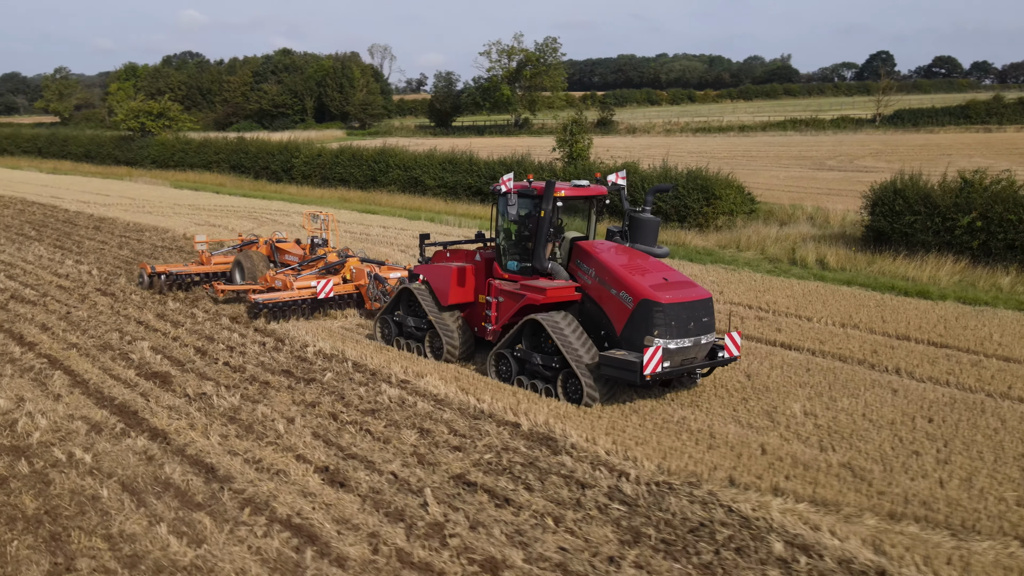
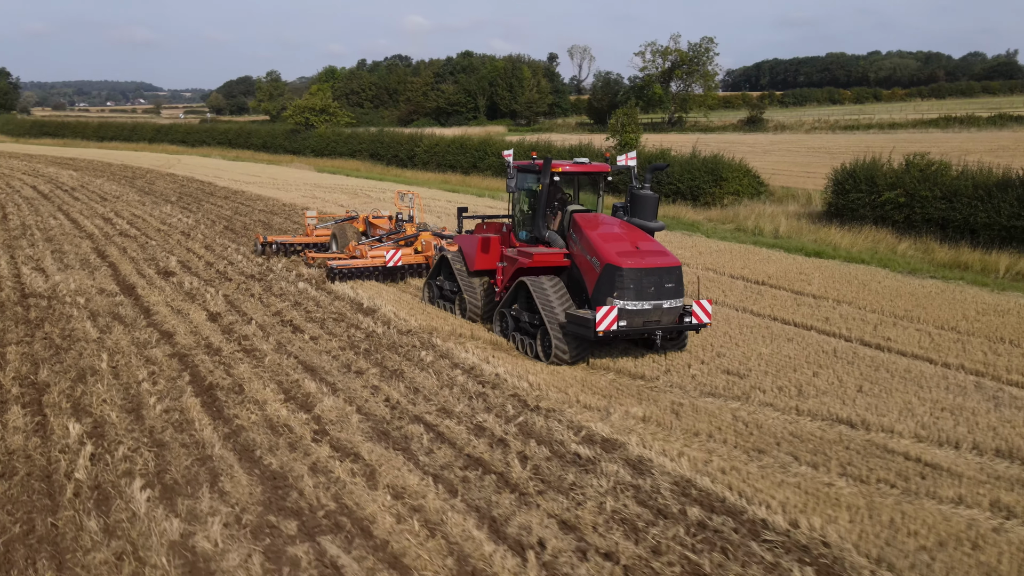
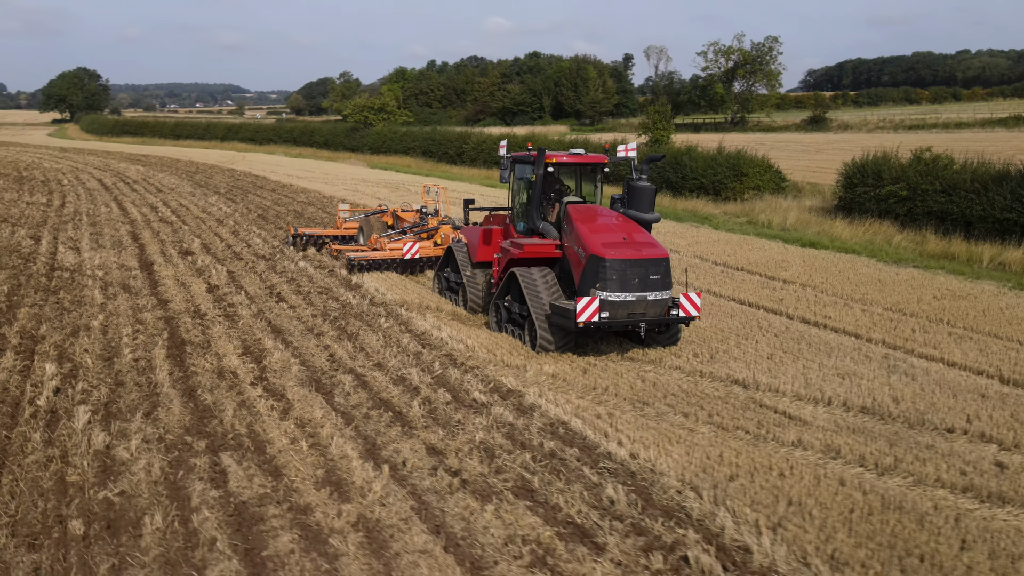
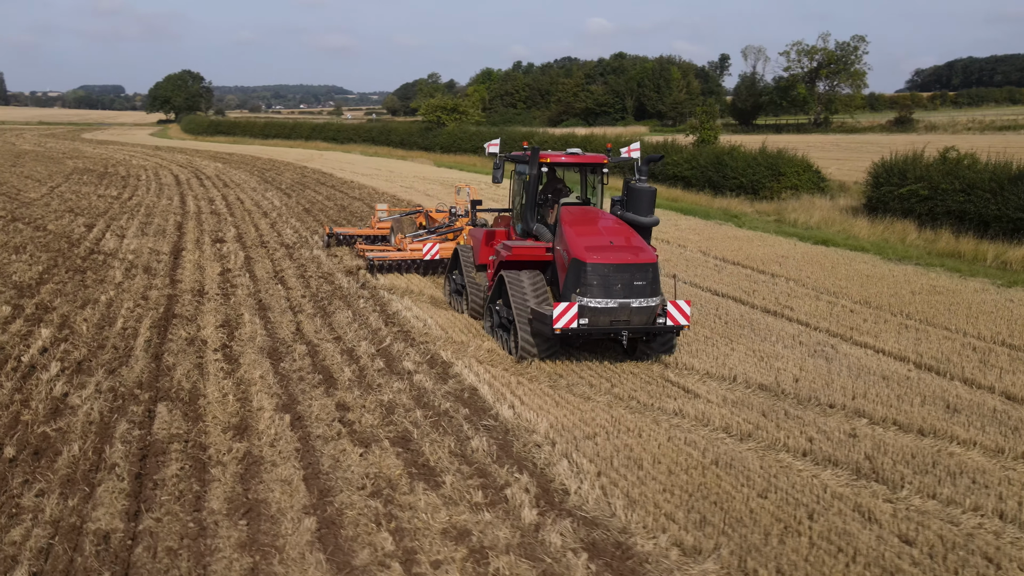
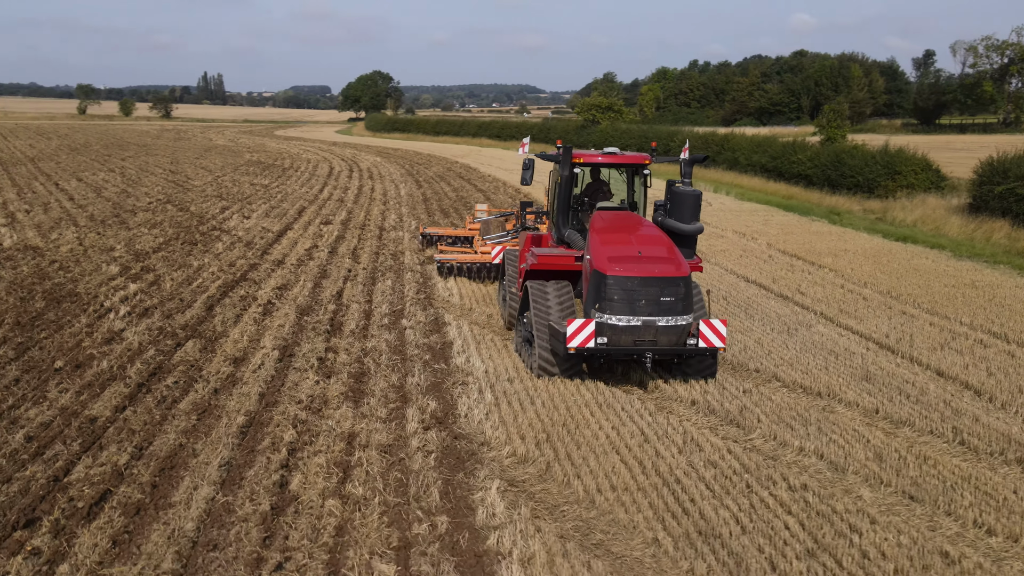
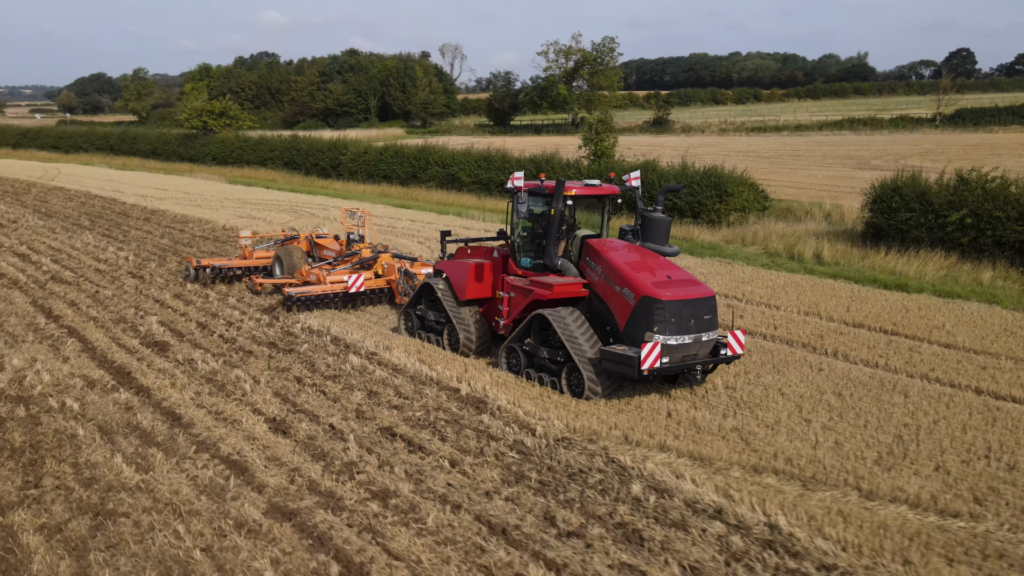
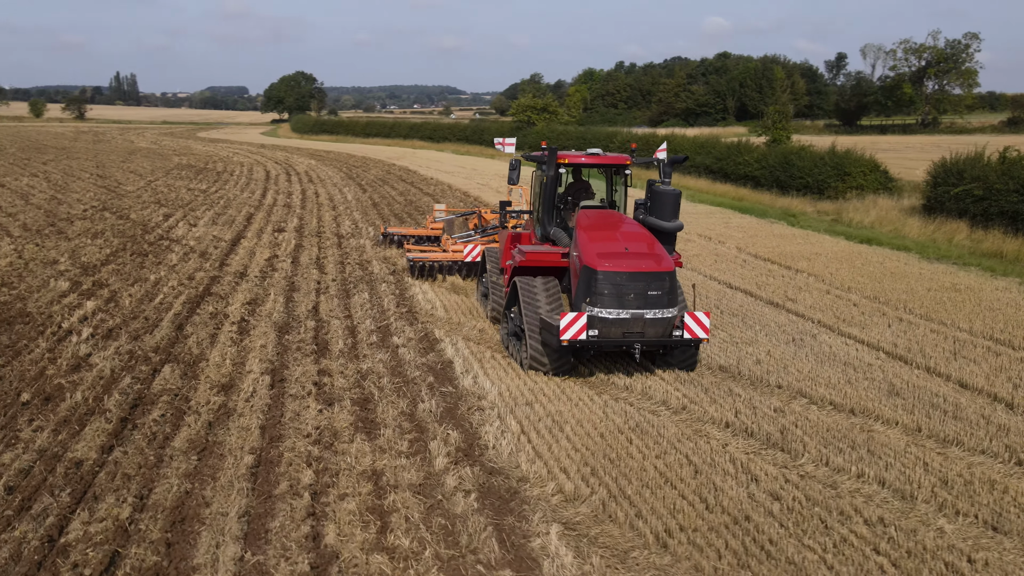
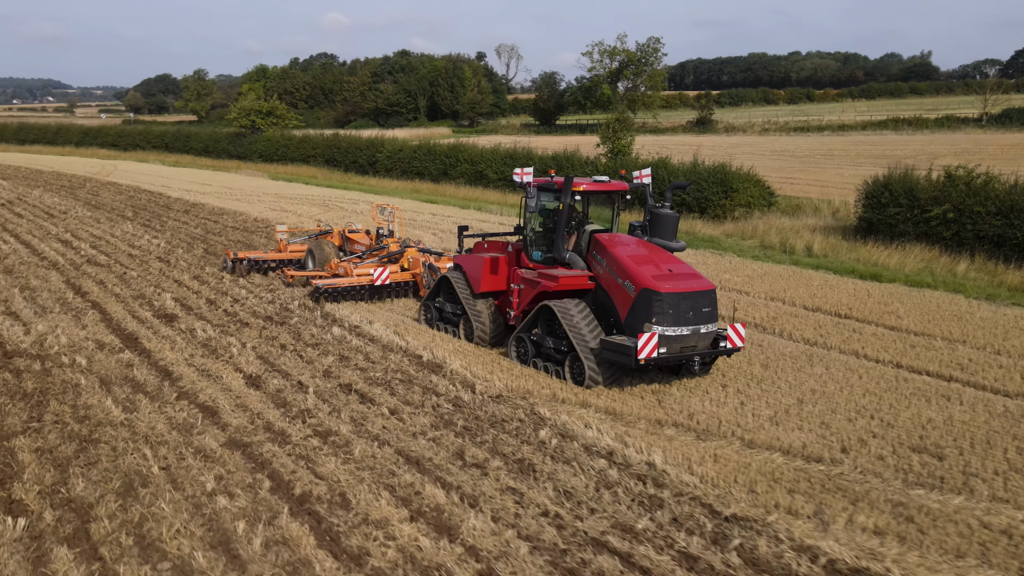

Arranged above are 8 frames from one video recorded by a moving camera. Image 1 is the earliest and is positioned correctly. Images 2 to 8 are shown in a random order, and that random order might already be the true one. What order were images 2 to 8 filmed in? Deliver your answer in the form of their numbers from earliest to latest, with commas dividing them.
6, 8, 2, 3, 4, 7, 5
